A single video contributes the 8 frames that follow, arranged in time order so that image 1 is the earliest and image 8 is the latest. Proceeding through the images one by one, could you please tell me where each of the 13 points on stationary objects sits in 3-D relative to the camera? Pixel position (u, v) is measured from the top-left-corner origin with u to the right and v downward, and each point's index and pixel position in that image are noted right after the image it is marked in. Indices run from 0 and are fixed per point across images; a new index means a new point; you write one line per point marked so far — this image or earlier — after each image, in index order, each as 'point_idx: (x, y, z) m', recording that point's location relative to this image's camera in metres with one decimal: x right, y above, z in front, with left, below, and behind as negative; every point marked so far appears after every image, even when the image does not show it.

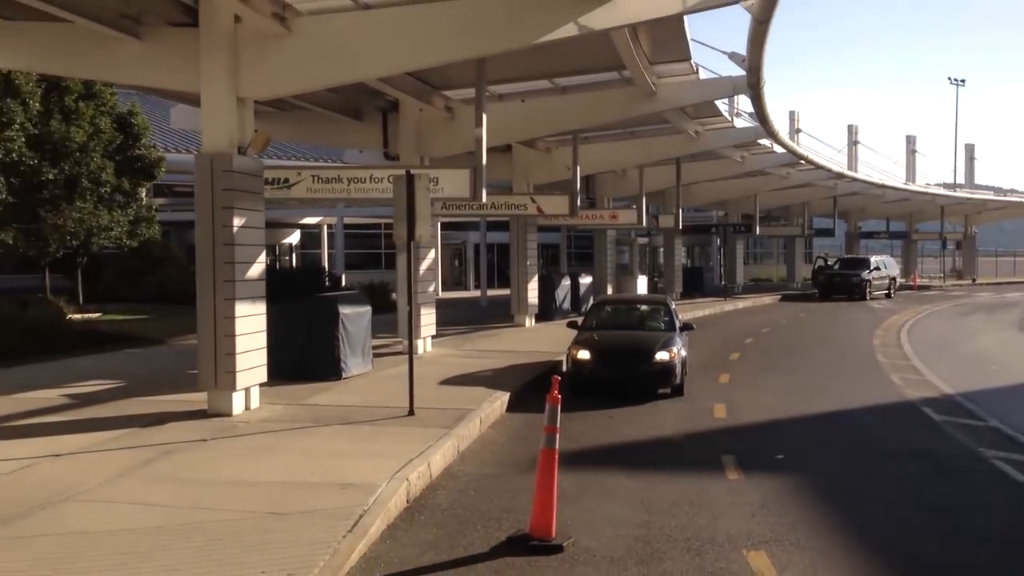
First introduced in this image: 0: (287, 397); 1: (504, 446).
0: (-2.9, -1.4, +12.4) m
1: (-0.1, -1.7, +10.3) m
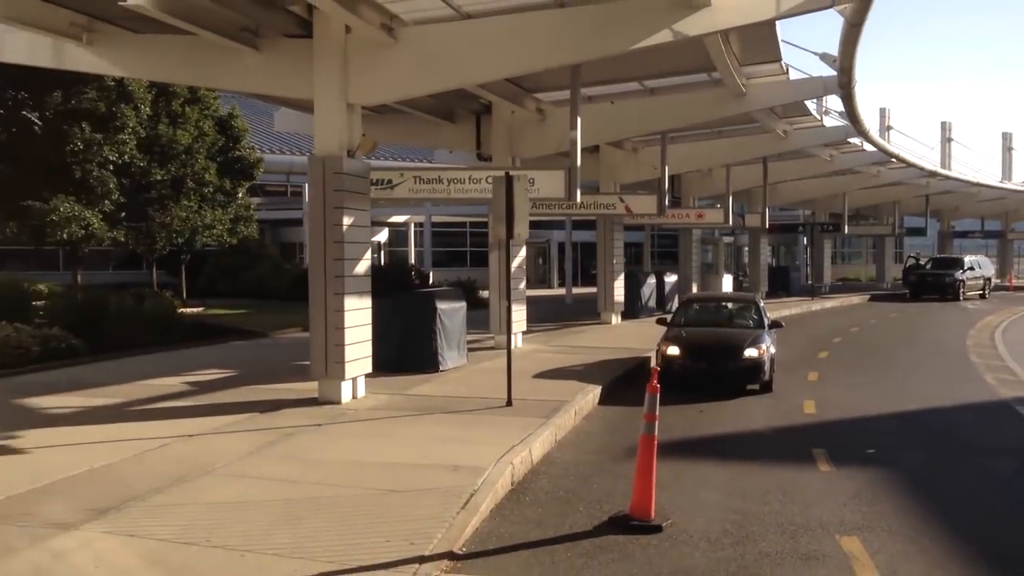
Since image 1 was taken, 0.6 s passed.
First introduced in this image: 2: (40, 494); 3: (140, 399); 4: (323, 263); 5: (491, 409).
0: (-1.6, -1.3, +13.1) m
1: (+1.0, -1.6, +10.7) m
2: (-3.5, -1.6, +7.3) m
3: (-4.7, -1.4, +12.4) m
4: (-2.3, +0.3, +11.8) m
5: (-0.2, -1.4, +11.5) m
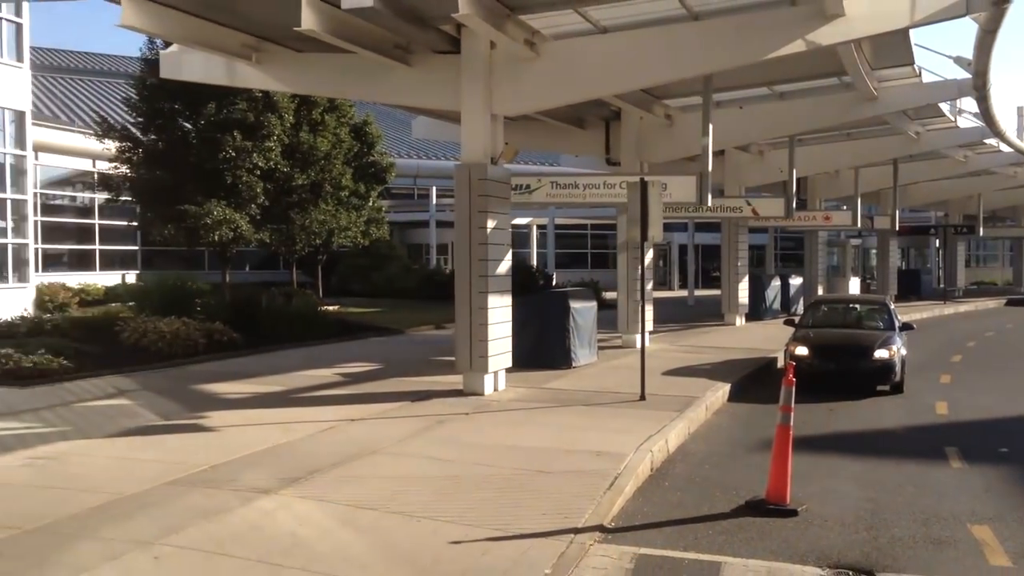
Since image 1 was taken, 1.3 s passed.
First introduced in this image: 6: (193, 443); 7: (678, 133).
0: (+0.2, -1.3, +13.9) m
1: (+2.5, -1.6, +11.2) m
2: (-2.4, -1.5, +8.4) m
3: (-2.9, -1.4, +13.5) m
4: (-0.6, +0.3, +12.7) m
5: (+1.4, -1.4, +12.2) m
6: (-3.1, -1.5, +9.4) m
7: (+3.2, +3.0, +19.0) m
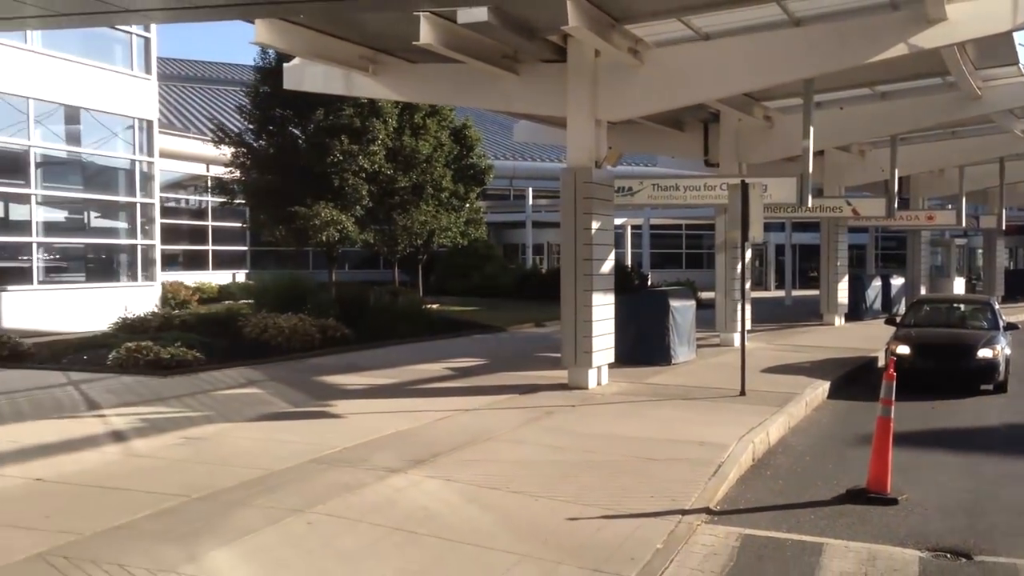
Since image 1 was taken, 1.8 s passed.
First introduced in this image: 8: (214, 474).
0: (+1.7, -1.3, +14.4) m
1: (+3.8, -1.6, +11.5) m
2: (-1.3, -1.5, +9.1) m
3: (-1.4, -1.3, +14.3) m
4: (+0.8, +0.3, +13.2) m
5: (+2.8, -1.4, +12.5) m
6: (-2.0, -1.4, +10.2) m
7: (+5.2, +3.0, +19.2) m
8: (-2.5, -1.5, +8.2) m
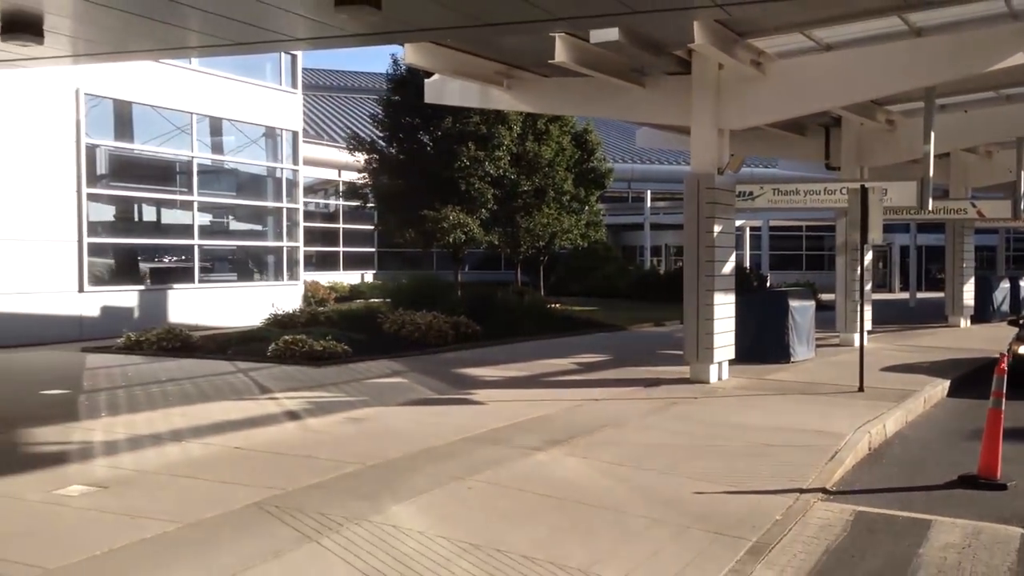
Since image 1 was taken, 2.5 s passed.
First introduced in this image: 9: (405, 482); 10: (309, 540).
0: (+3.6, -1.3, +15.0) m
1: (+5.3, -1.6, +11.9) m
2: (0.0, -1.5, +10.2) m
3: (+0.5, -1.3, +15.4) m
4: (+2.6, +0.3, +14.0) m
5: (+4.5, -1.4, +13.1) m
6: (-0.5, -1.4, +11.3) m
7: (+7.7, +3.0, +19.5) m
8: (-1.3, -1.5, +9.4) m
9: (-0.9, -1.6, +8.0) m
10: (-1.3, -1.7, +6.5) m
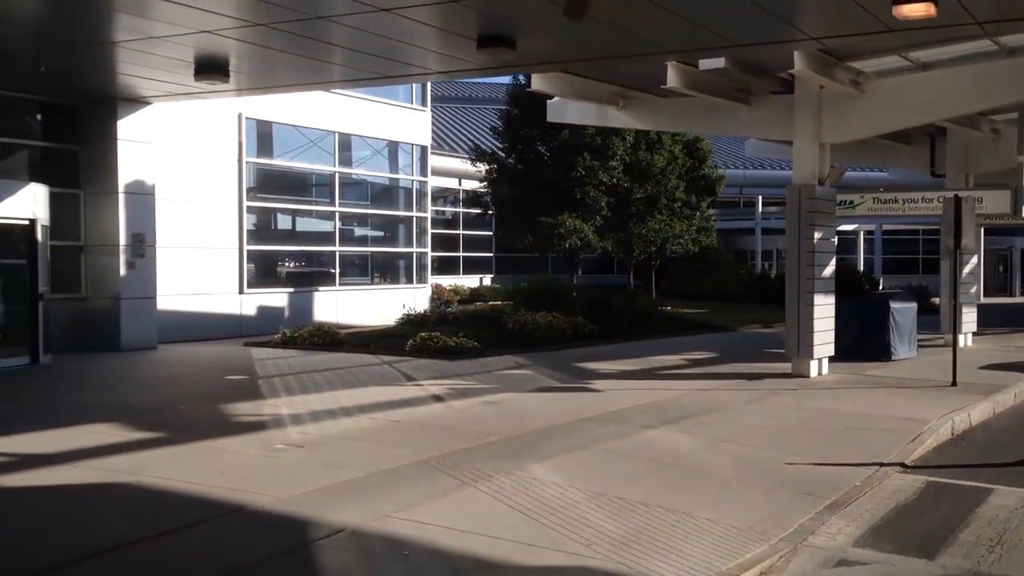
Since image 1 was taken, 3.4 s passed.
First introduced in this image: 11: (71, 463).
0: (+5.6, -1.3, +16.1) m
1: (+6.9, -1.6, +12.9) m
2: (+1.4, -1.5, +11.7) m
3: (+2.5, -1.4, +16.8) m
4: (+4.5, +0.3, +15.2) m
5: (+6.1, -1.4, +14.1) m
6: (+1.0, -1.4, +12.9) m
7: (+10.1, +2.9, +20.1) m
8: (0.0, -1.5, +11.1) m
9: (+0.3, -1.6, +9.7) m
10: (-0.4, -1.6, +8.2) m
11: (-4.0, -1.6, +8.9) m
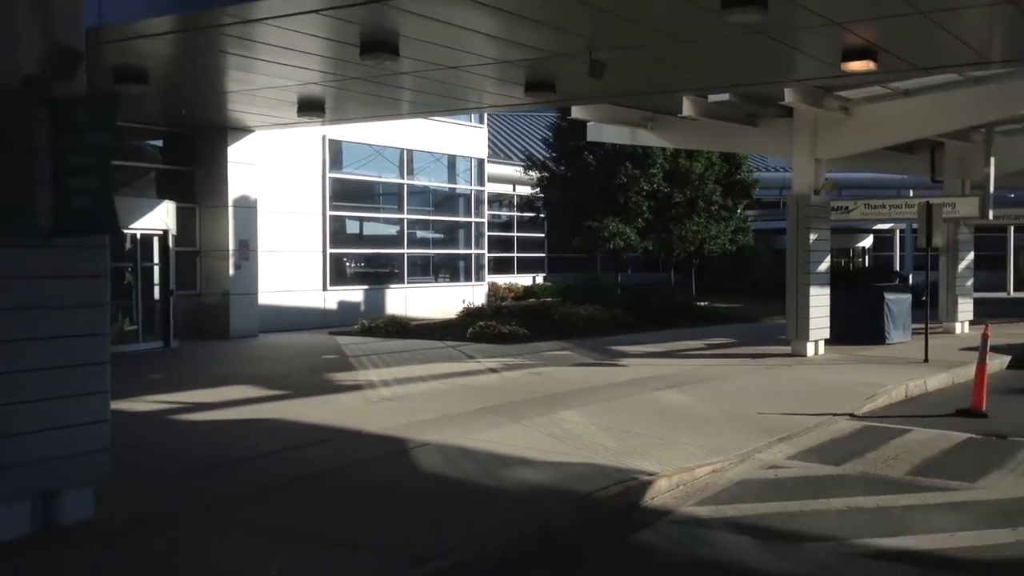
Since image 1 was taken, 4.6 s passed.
0: (+6.4, -1.2, +18.9) m
1: (+7.6, -1.5, +15.6) m
2: (+2.0, -1.4, +14.7) m
3: (+3.4, -1.2, +19.8) m
4: (+5.3, +0.4, +18.1) m
5: (+6.9, -1.3, +16.9) m
6: (+1.7, -1.3, +16.0) m
7: (+11.2, +3.1, +22.6) m
8: (+0.6, -1.4, +14.2) m
9: (+0.8, -1.5, +12.8) m
10: (+0.1, -1.6, +11.4) m
11: (-3.6, -1.5, +12.3) m
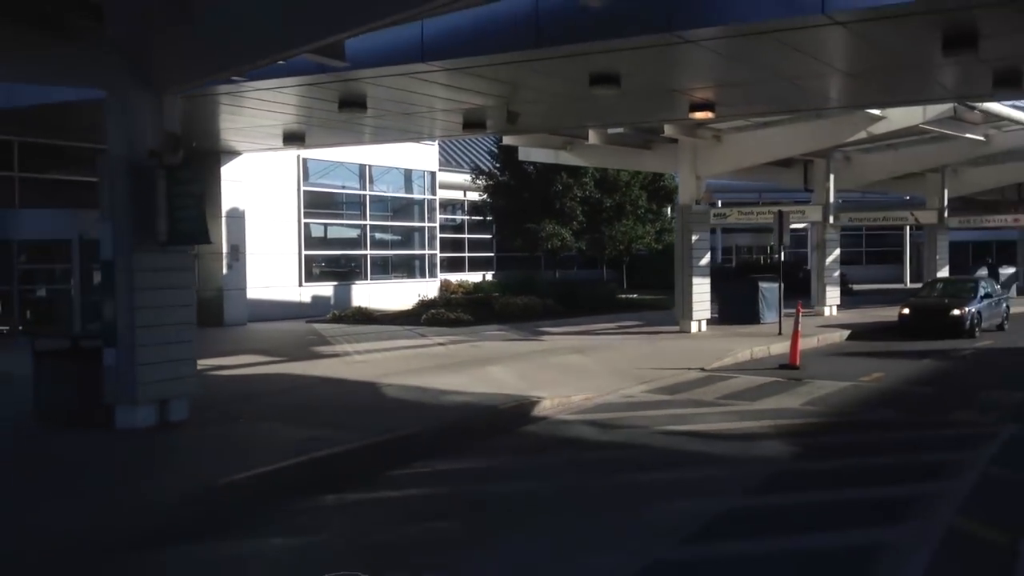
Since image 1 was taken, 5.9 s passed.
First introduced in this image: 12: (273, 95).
0: (+5.1, -1.0, +23.7) m
1: (+6.4, -1.3, +20.4) m
2: (+0.9, -1.2, +19.4) m
3: (+2.0, -1.1, +24.4) m
4: (+4.0, +0.6, +22.8) m
5: (+5.7, -1.1, +21.7) m
6: (+0.5, -1.2, +20.6) m
7: (+9.6, +3.4, +27.6) m
8: (-0.5, -1.3, +18.7) m
9: (-0.3, -1.3, +17.3) m
10: (-0.9, -1.4, +15.9) m
11: (-4.6, -1.4, +16.6) m
12: (-4.0, +3.3, +16.5) m
